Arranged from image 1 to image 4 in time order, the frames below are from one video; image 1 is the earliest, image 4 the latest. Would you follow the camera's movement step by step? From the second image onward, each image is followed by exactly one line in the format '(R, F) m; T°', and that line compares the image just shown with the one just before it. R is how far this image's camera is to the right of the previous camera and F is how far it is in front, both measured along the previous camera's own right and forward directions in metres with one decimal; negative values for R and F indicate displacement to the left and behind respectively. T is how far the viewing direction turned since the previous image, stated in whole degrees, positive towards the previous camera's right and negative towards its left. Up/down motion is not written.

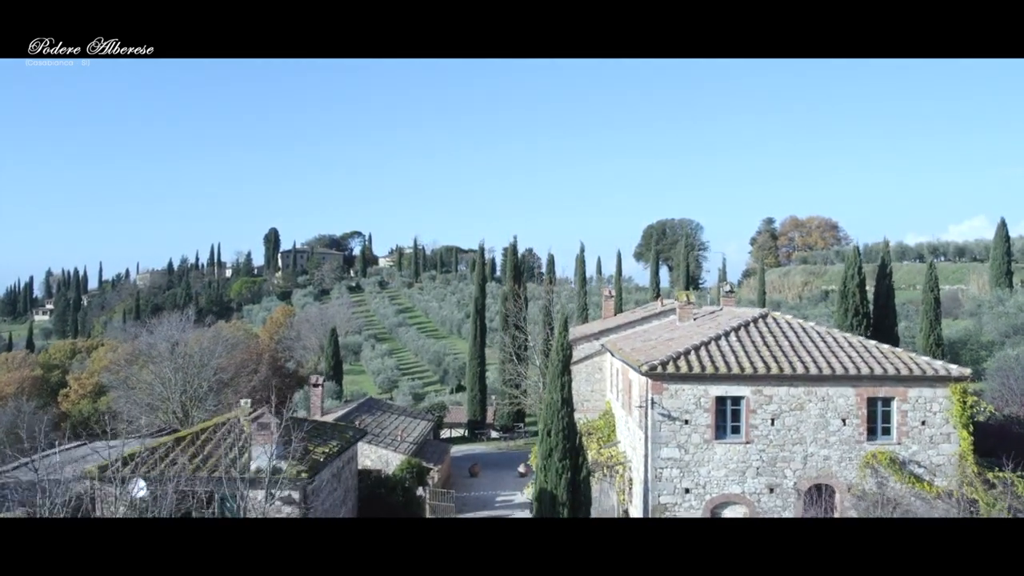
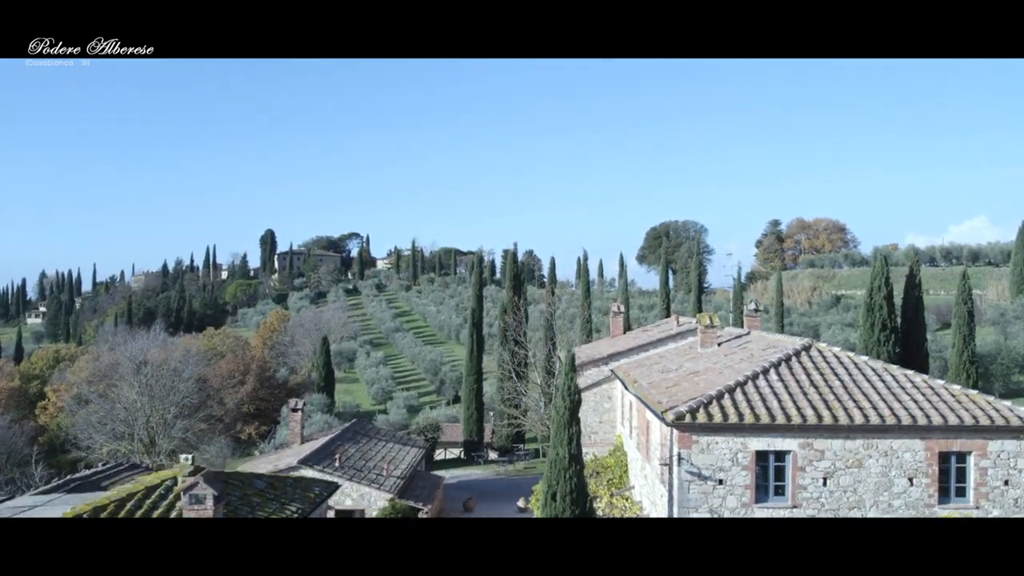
(0.0, +0.5) m; 0°
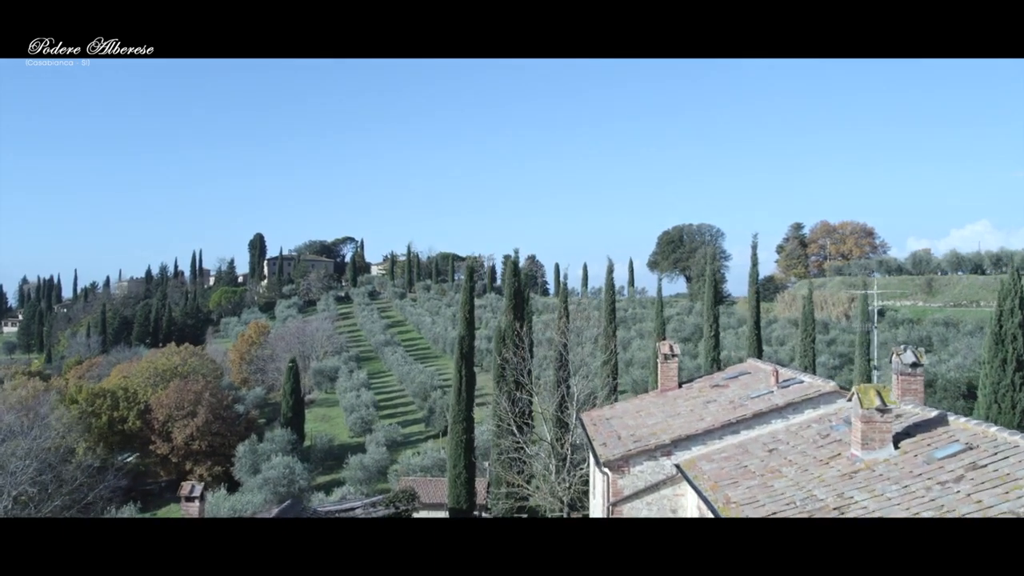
(0.0, +1.5) m; 0°
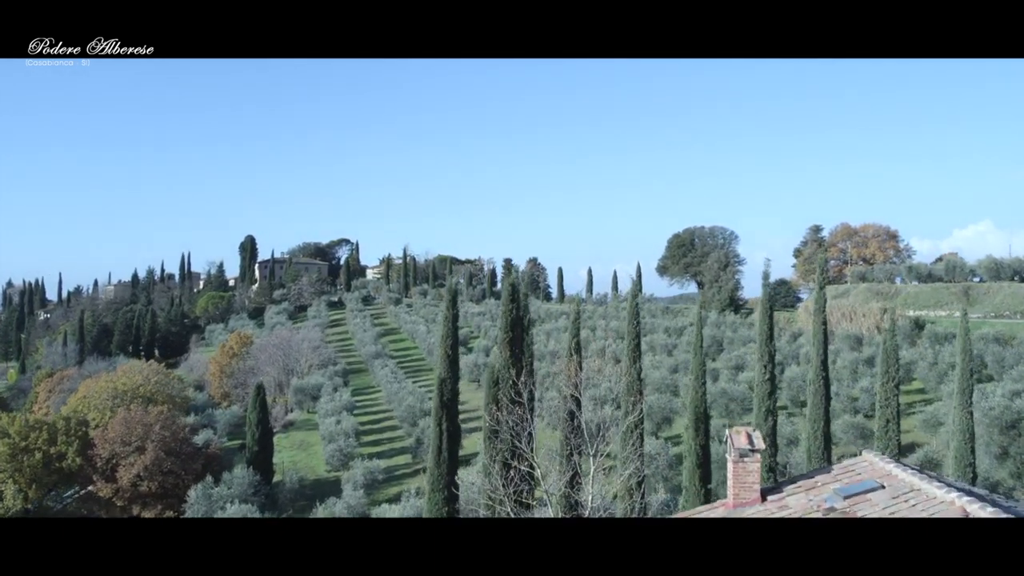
(0.0, +1.1) m; 0°
